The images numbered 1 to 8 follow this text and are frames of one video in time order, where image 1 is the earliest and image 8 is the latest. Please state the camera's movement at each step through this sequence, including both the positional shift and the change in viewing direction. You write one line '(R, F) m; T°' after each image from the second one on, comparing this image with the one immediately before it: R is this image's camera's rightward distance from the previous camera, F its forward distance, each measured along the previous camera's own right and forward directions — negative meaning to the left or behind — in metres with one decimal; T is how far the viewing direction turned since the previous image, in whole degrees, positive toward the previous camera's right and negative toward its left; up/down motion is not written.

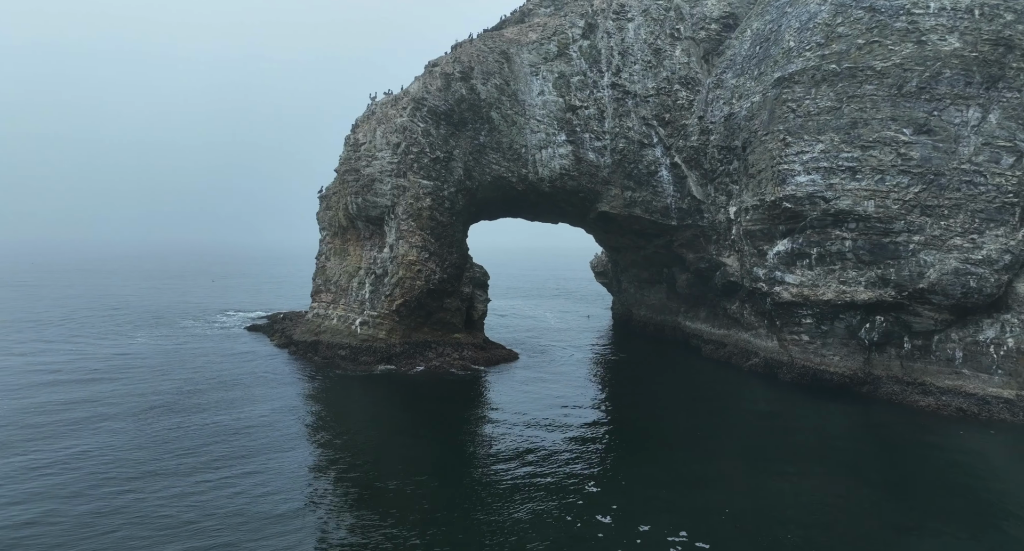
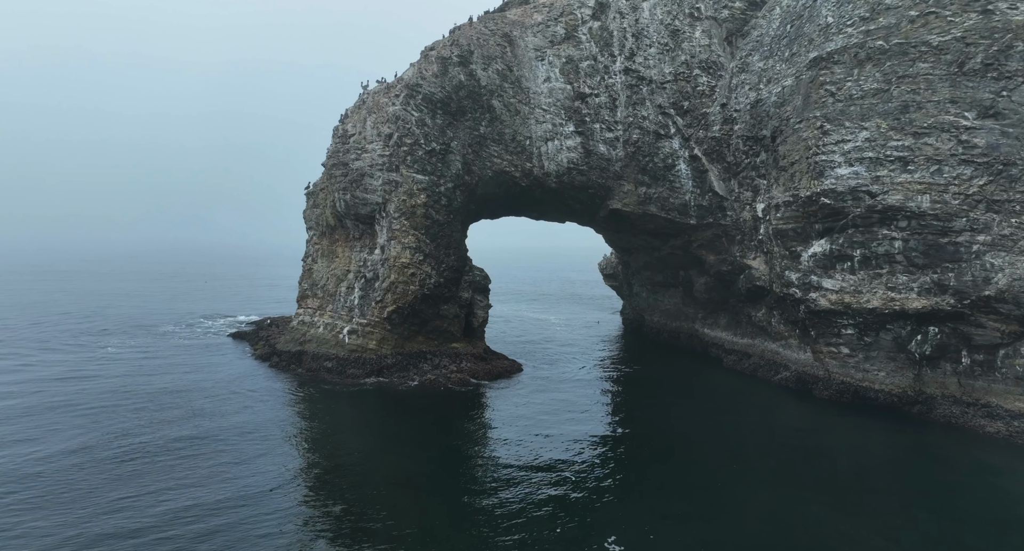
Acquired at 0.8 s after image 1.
(+0.1, +3.4) m; 0°
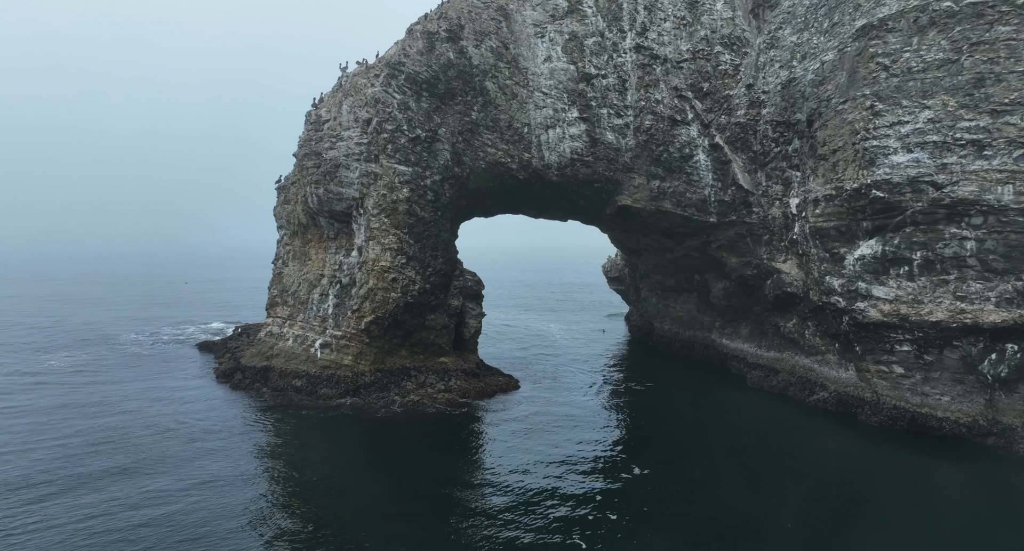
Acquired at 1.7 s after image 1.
(+0.1, +4.2) m; 0°
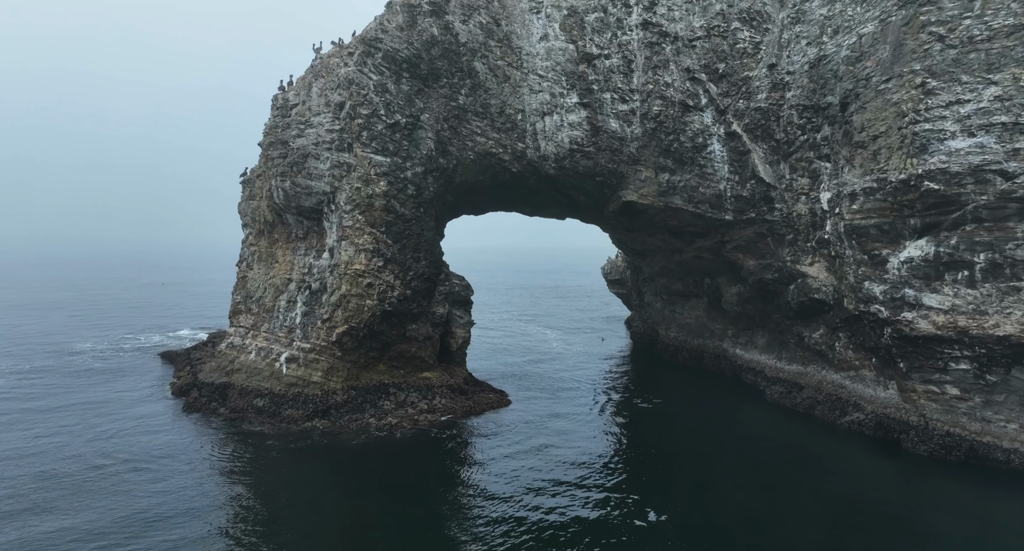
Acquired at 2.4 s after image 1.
(+0.2, +3.5) m; 0°
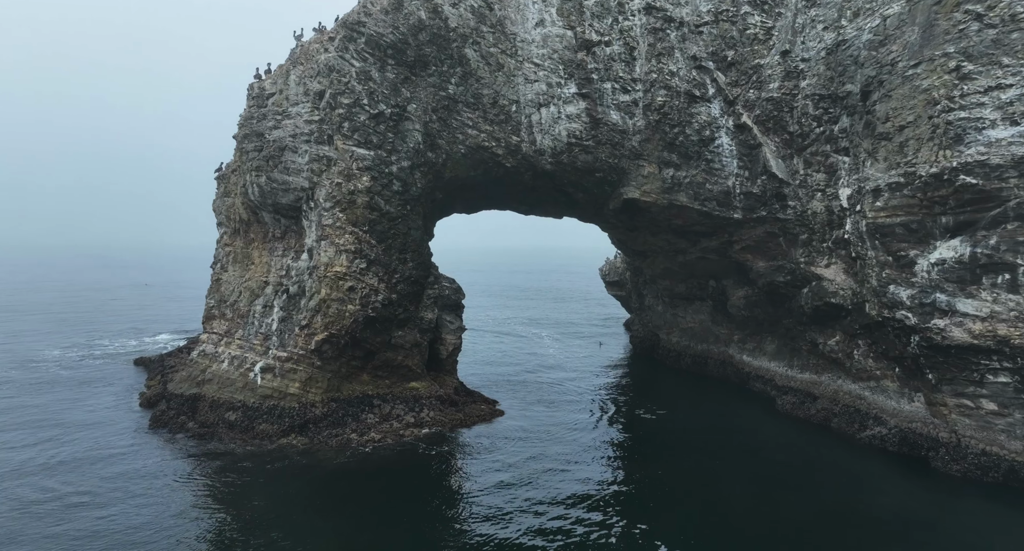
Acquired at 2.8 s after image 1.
(+0.1, +1.9) m; 0°
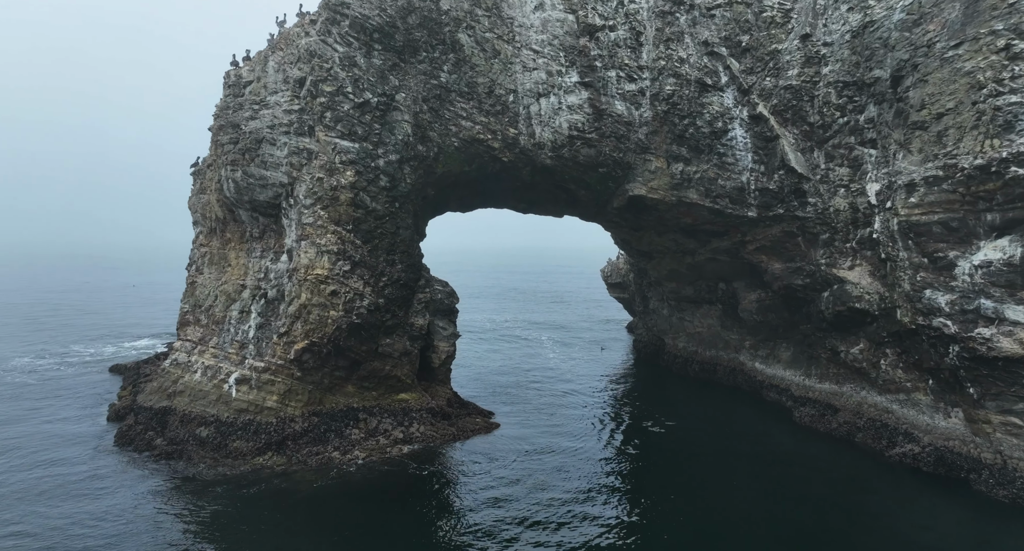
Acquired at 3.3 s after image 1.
(+0.1, +1.9) m; 0°
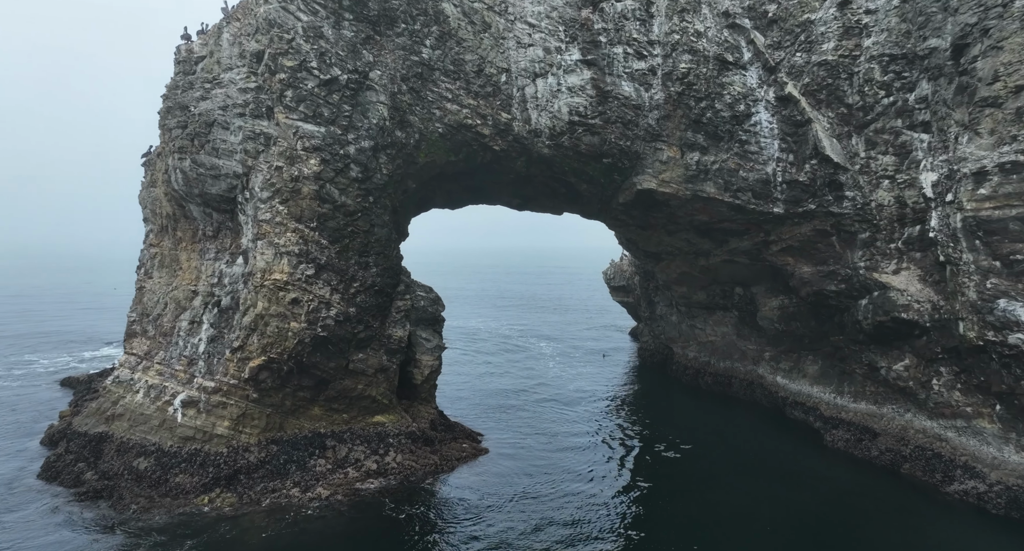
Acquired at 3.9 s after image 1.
(+0.3, +3.1) m; 0°
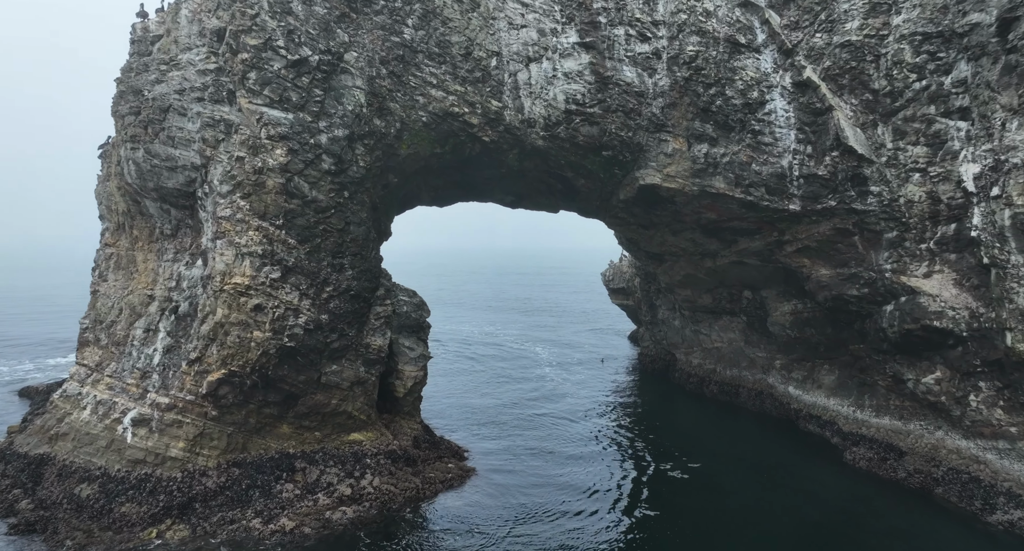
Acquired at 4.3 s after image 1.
(+0.2, +1.9) m; 0°
